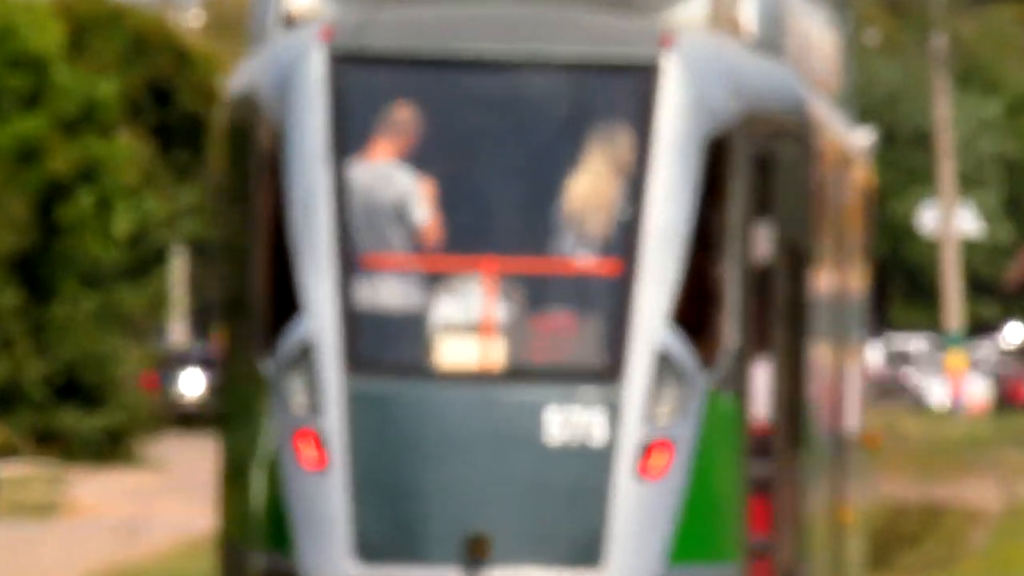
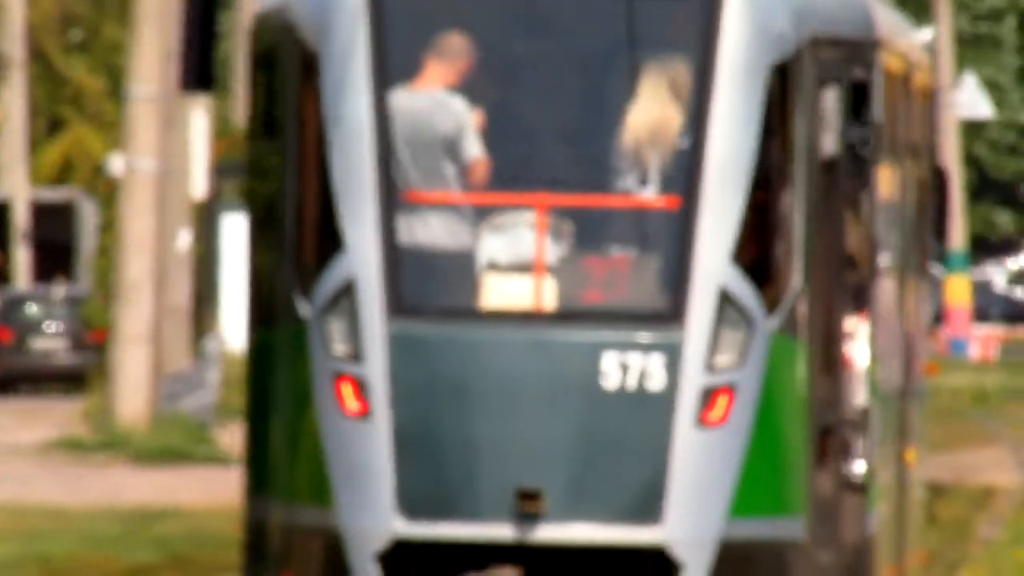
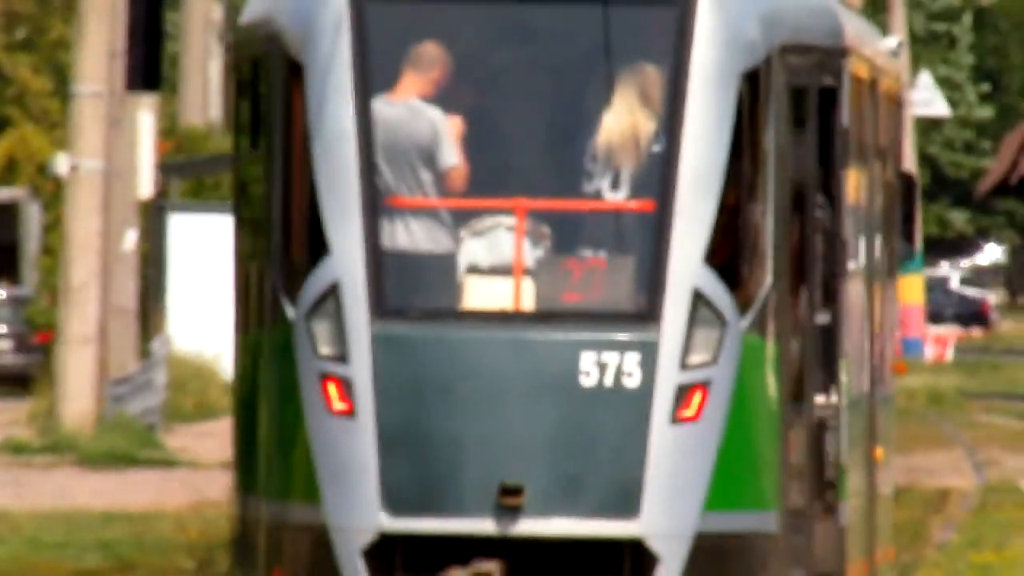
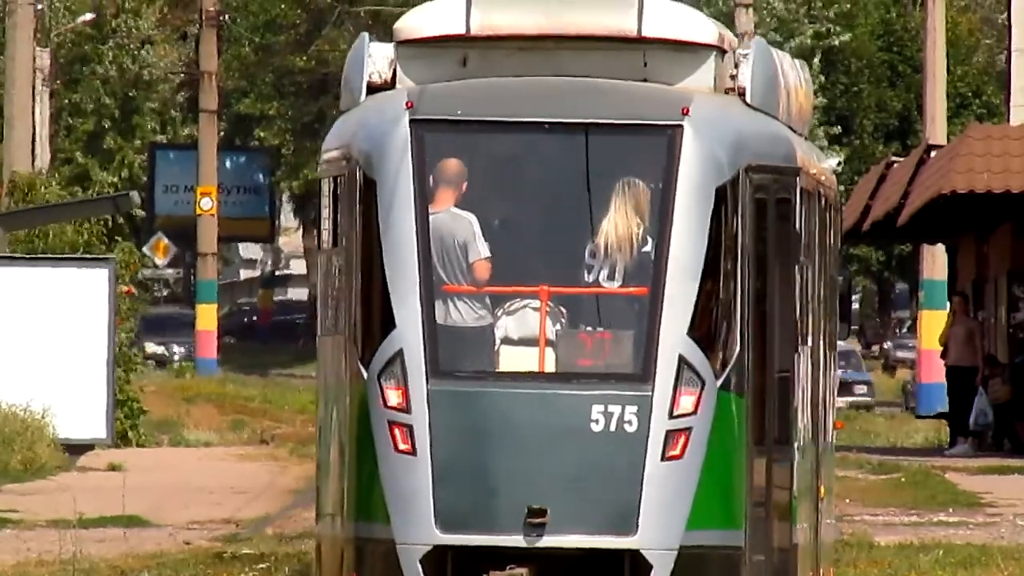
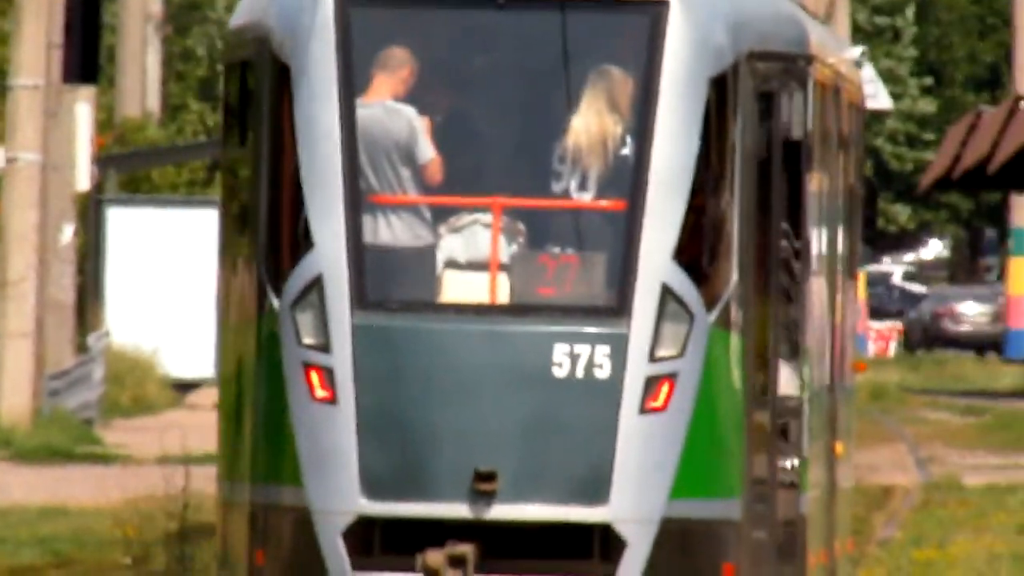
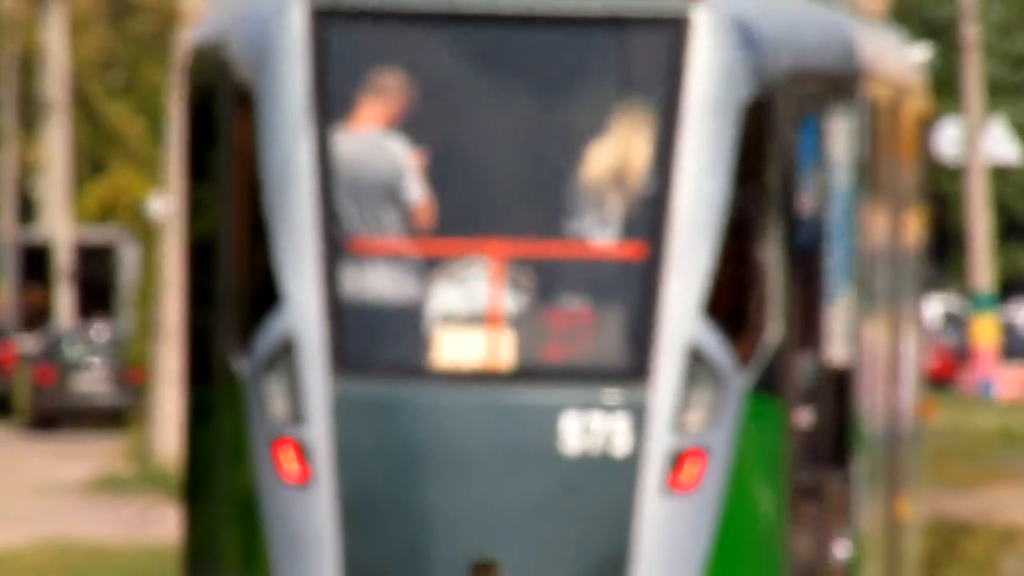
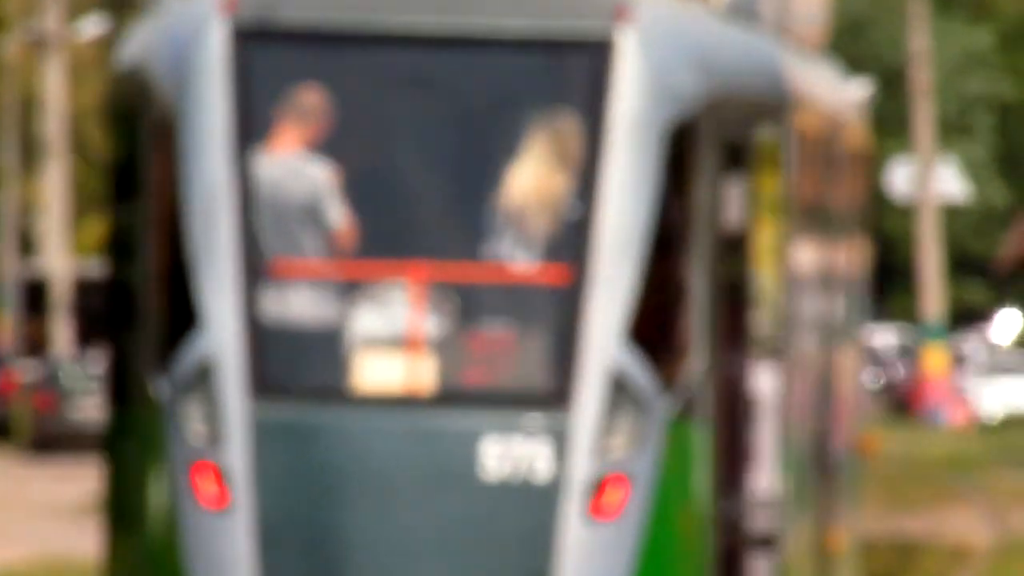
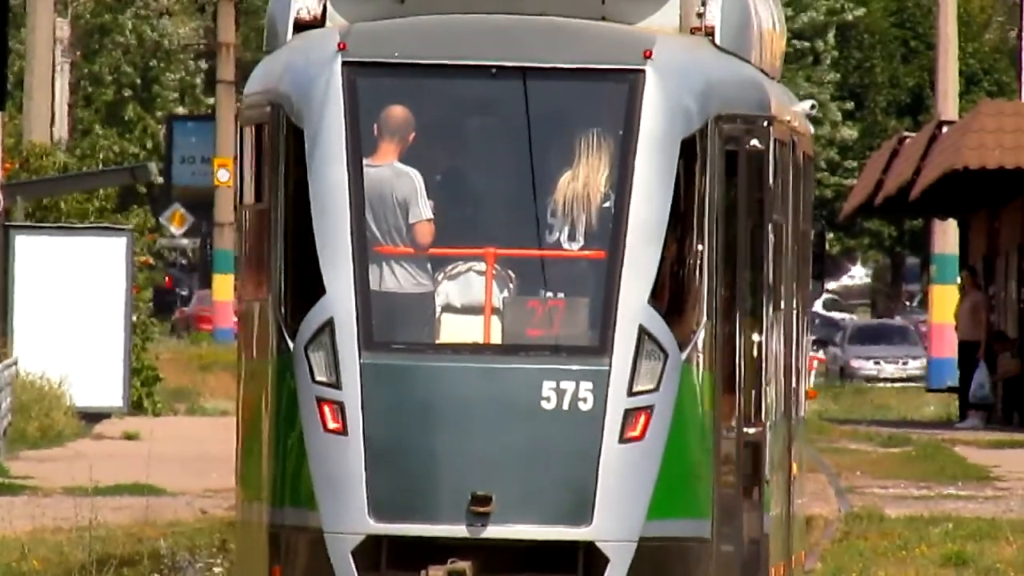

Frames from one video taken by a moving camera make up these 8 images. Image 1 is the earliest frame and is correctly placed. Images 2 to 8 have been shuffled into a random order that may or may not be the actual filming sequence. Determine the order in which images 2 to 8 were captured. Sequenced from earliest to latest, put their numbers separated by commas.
7, 6, 2, 3, 5, 8, 4
